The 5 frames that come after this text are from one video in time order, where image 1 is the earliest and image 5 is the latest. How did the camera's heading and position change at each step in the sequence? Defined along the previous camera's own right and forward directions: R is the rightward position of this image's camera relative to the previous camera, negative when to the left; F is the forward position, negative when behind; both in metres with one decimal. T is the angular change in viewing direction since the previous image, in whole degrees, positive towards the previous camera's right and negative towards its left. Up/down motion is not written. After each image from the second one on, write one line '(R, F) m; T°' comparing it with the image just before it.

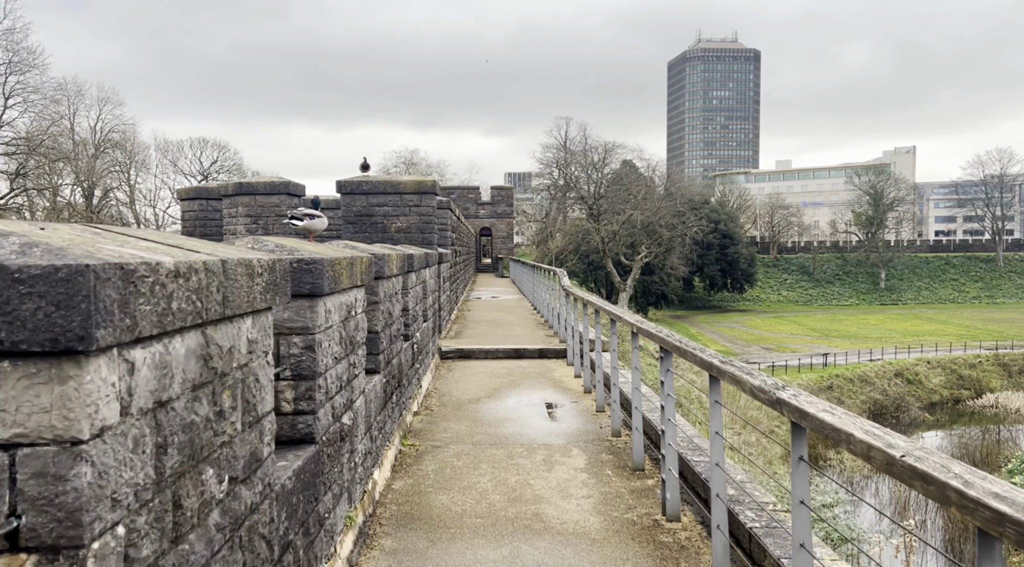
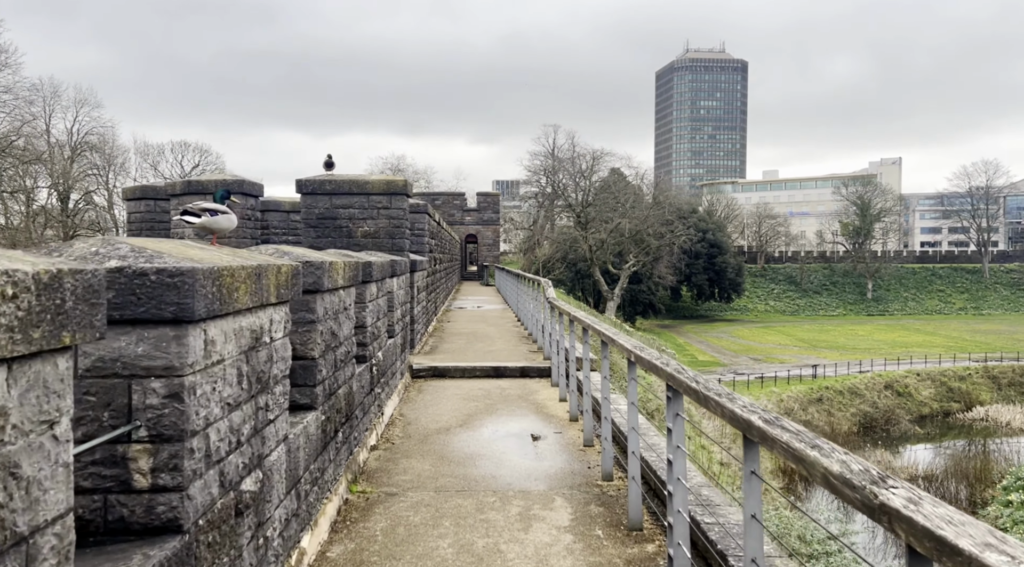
(+0.1, +0.8) m; +1°
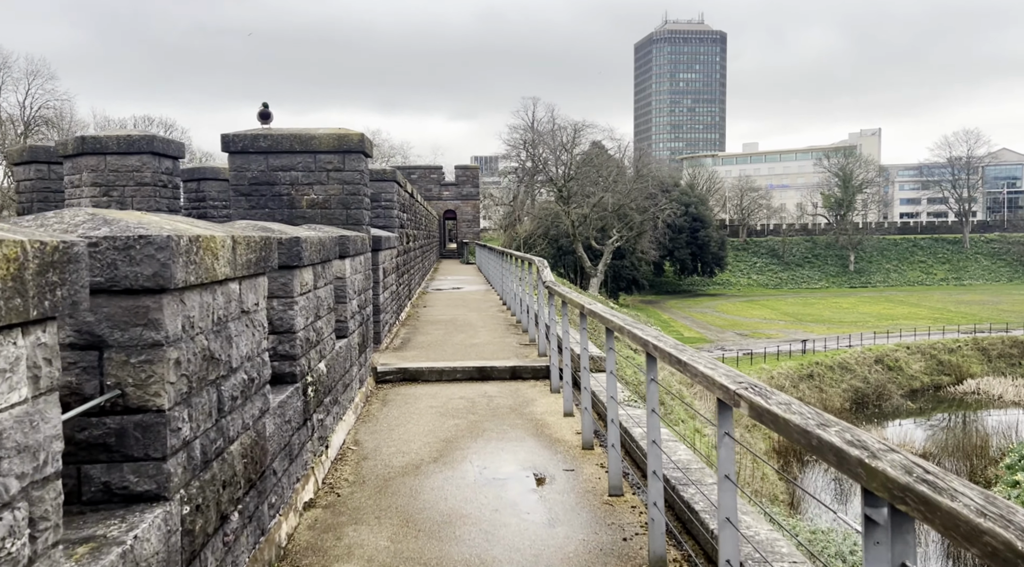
(-0.1, +1.6) m; +2°
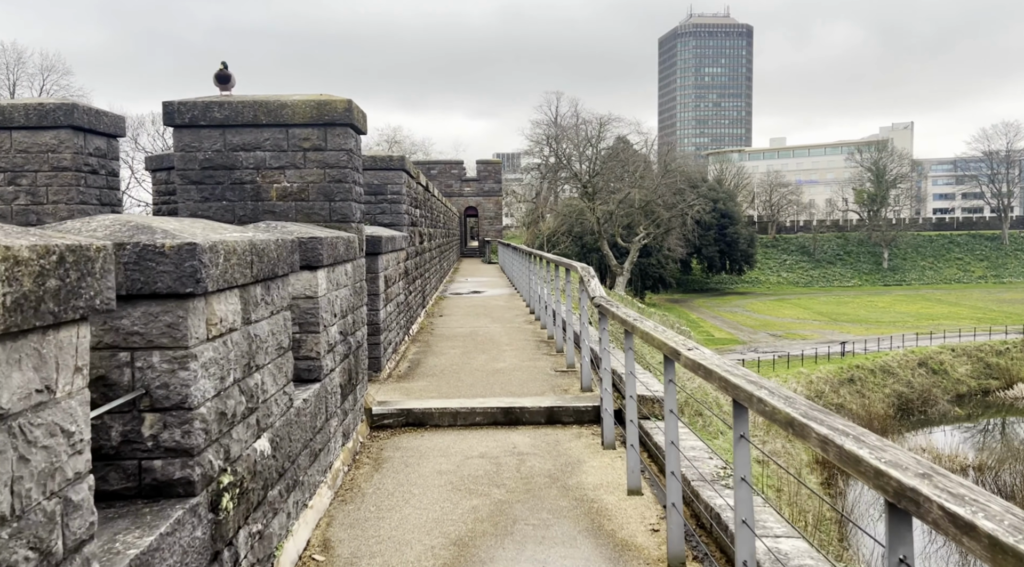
(-0.1, +1.6) m; -2°
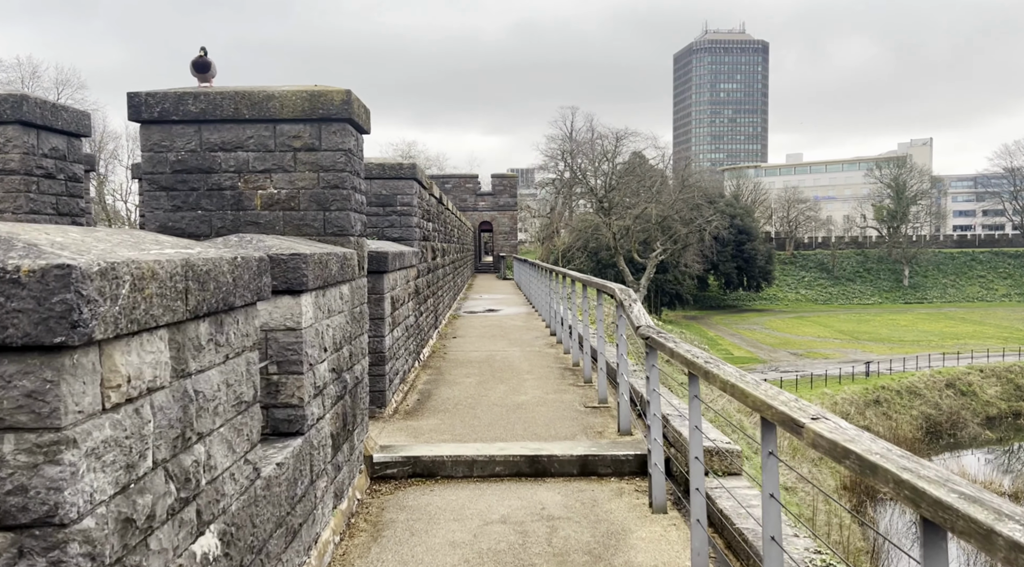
(-0.1, +0.8) m; -1°
